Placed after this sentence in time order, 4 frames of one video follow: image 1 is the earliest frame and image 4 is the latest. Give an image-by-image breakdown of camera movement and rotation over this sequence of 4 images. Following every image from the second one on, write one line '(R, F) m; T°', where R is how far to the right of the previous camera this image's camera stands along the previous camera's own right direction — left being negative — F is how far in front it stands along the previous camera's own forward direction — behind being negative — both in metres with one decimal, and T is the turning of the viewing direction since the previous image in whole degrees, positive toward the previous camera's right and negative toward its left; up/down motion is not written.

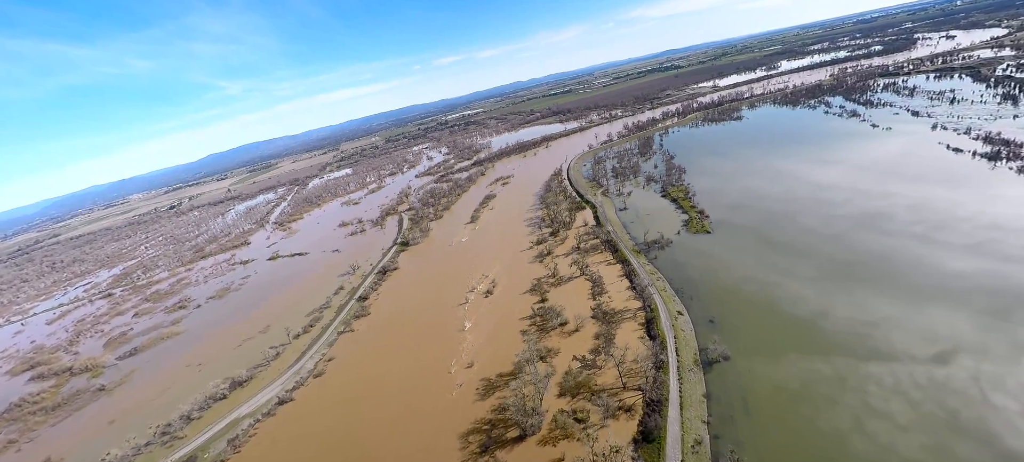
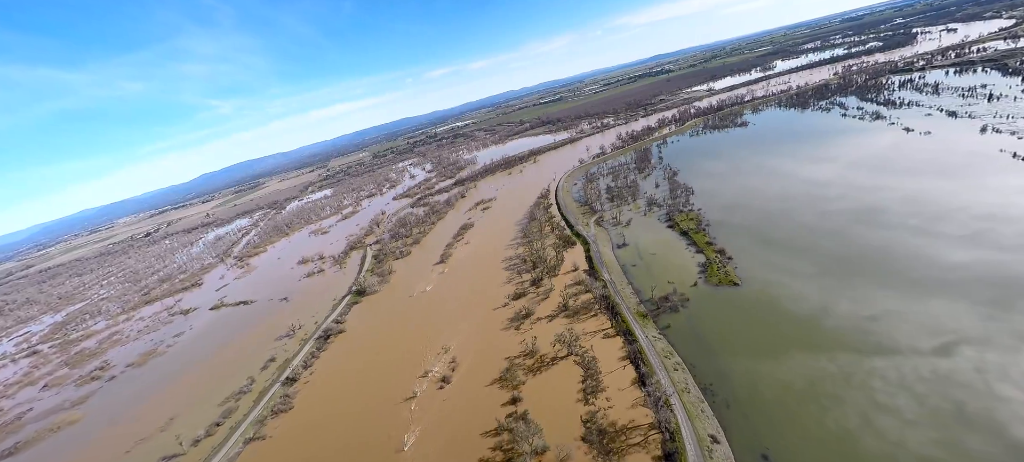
(+1.0, +3.8) m; 0°
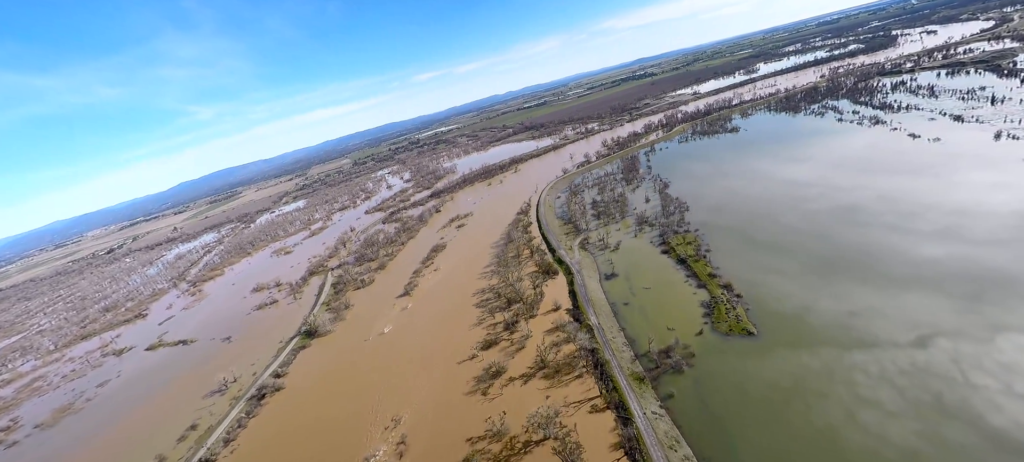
(+0.6, +2.4) m; +2°
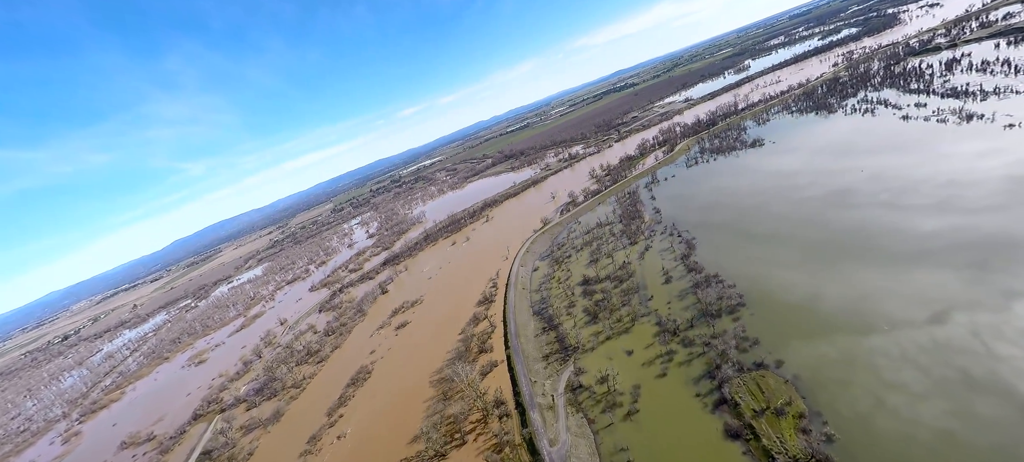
(+1.9, +7.2) m; 0°
